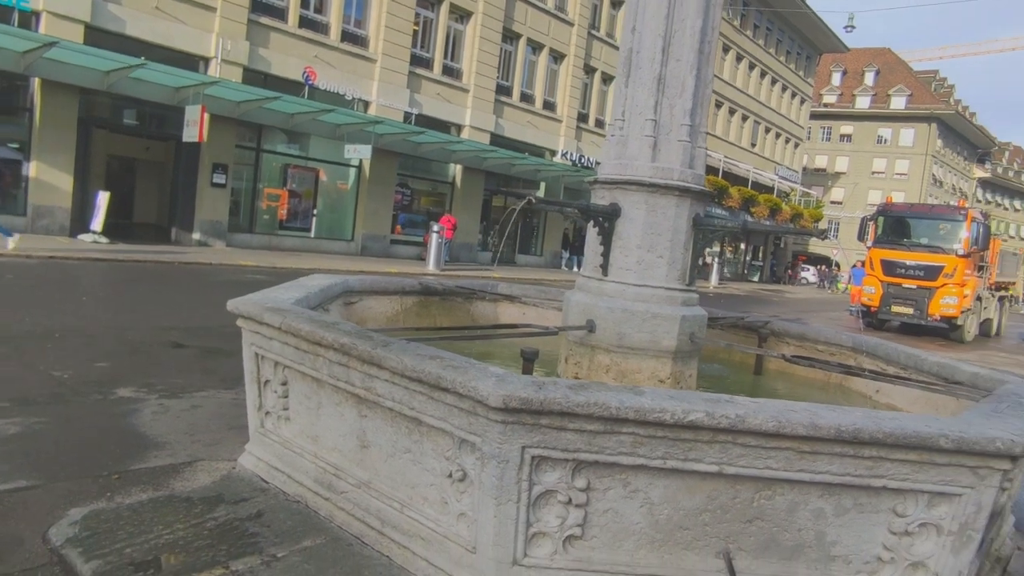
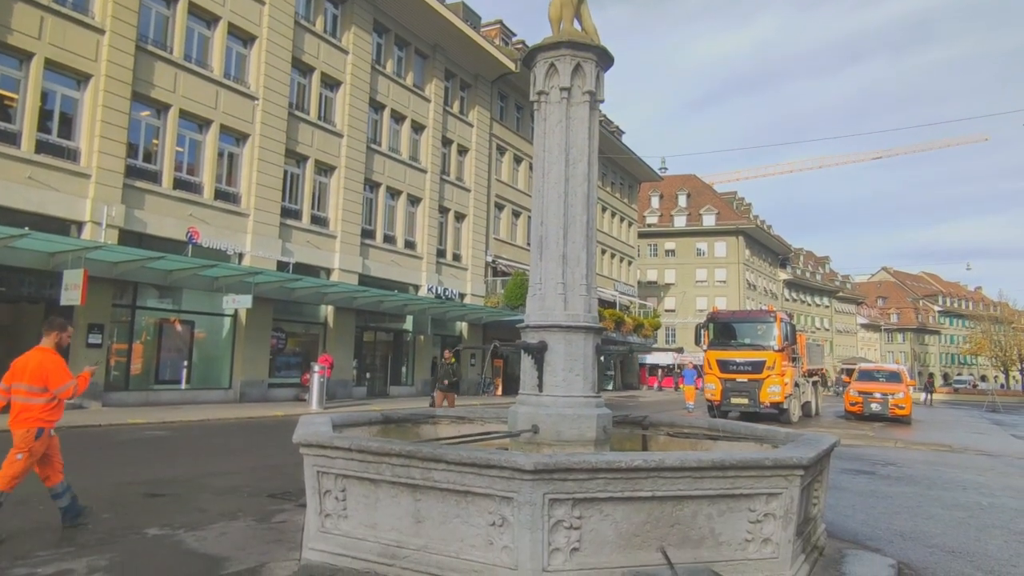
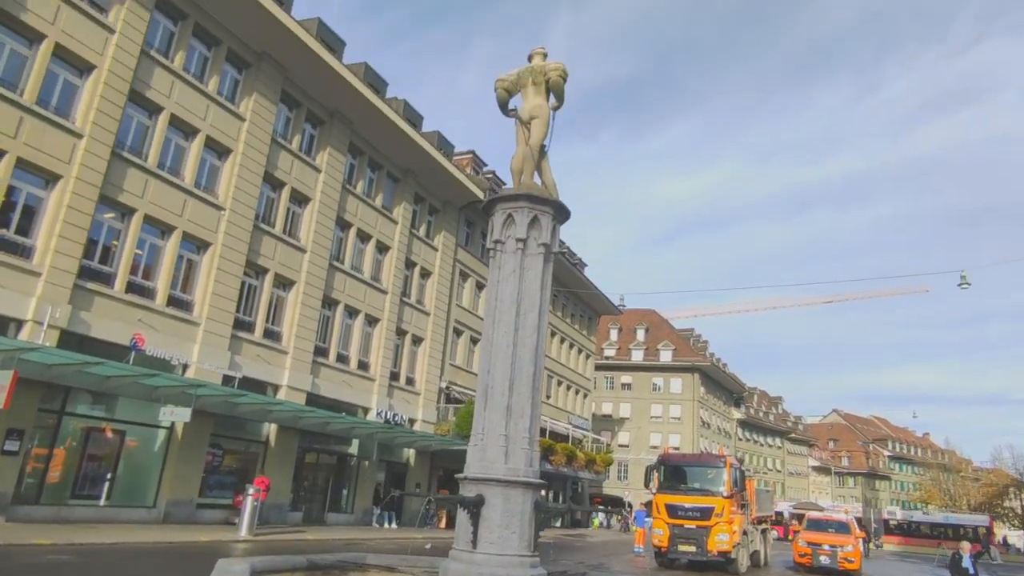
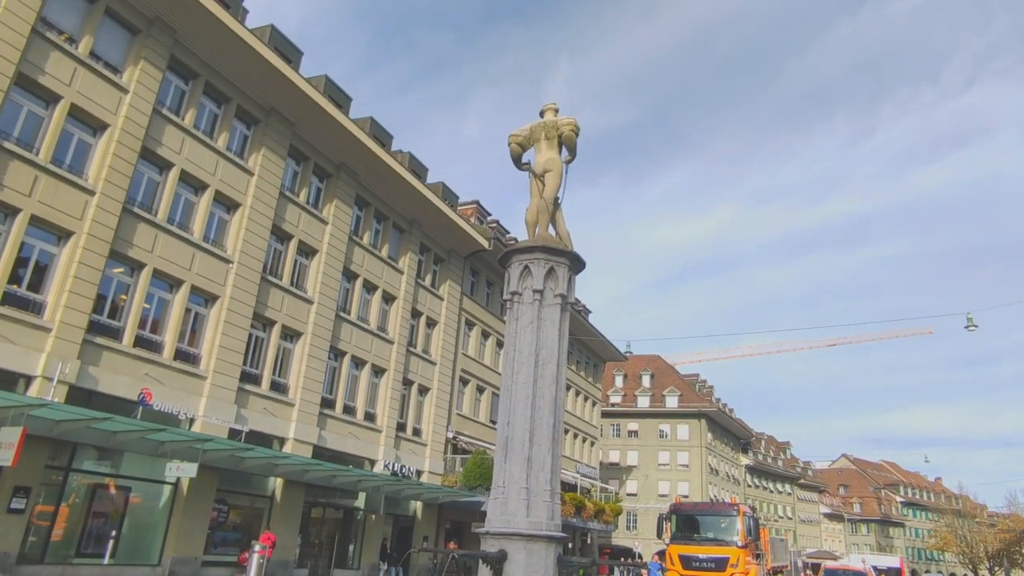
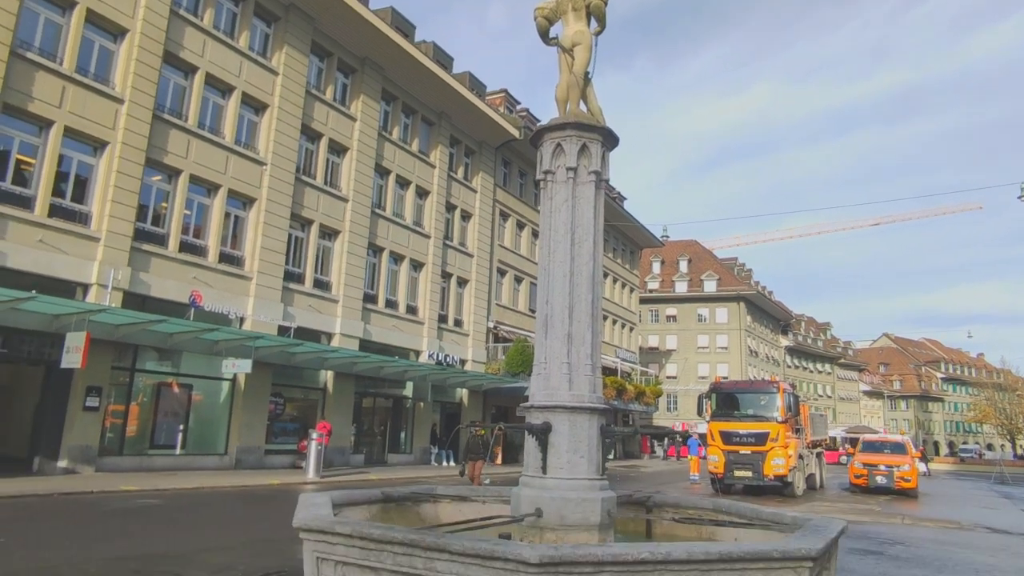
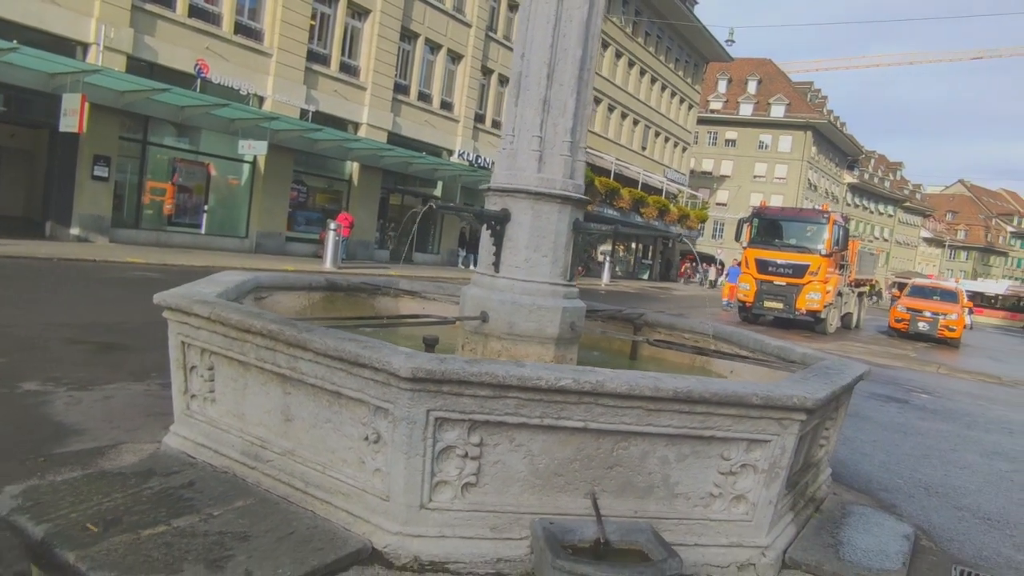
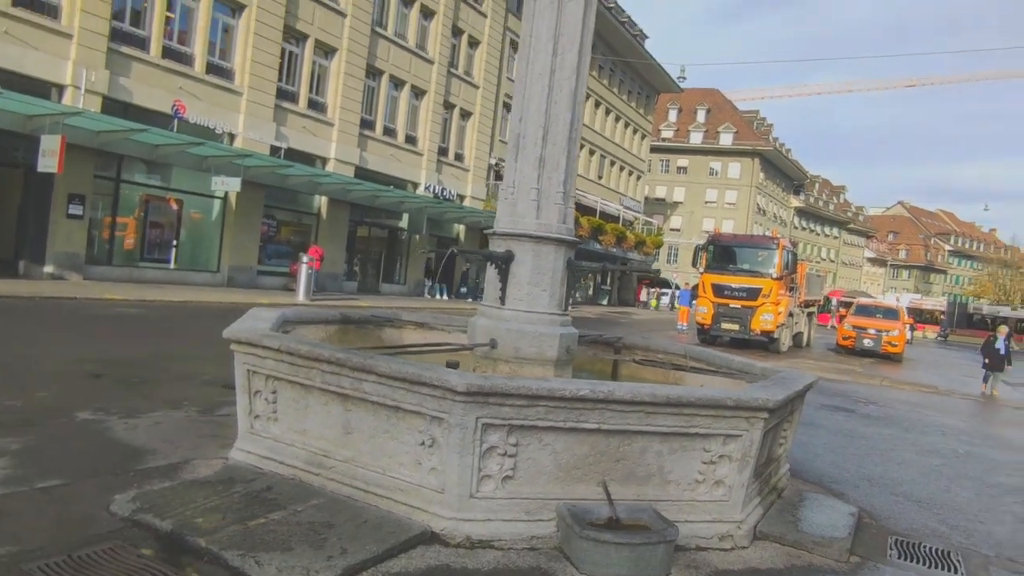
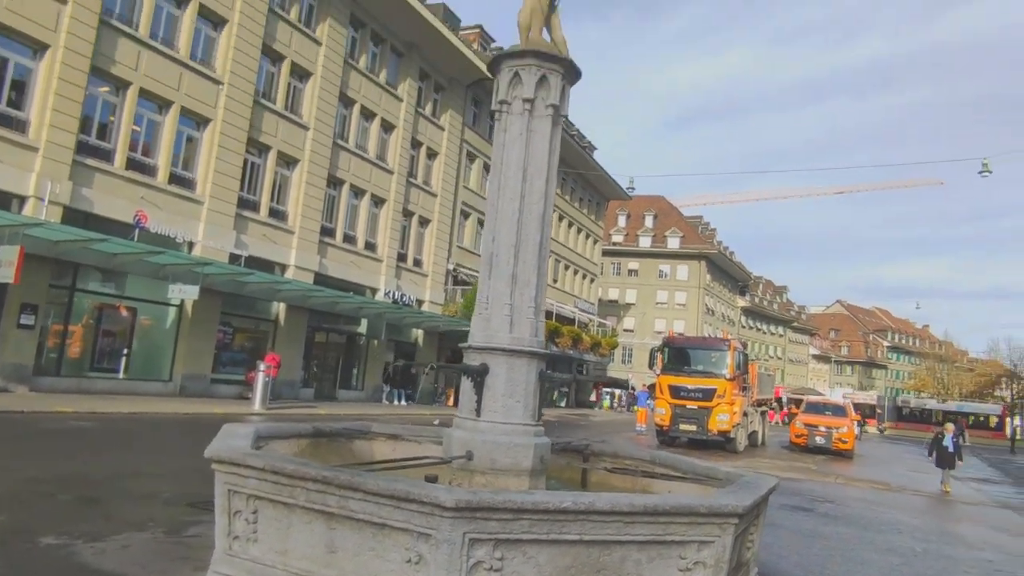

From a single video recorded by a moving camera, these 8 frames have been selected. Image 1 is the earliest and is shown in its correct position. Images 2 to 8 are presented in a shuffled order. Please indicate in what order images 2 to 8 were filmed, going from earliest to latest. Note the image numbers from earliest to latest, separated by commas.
6, 7, 8, 3, 4, 5, 2
